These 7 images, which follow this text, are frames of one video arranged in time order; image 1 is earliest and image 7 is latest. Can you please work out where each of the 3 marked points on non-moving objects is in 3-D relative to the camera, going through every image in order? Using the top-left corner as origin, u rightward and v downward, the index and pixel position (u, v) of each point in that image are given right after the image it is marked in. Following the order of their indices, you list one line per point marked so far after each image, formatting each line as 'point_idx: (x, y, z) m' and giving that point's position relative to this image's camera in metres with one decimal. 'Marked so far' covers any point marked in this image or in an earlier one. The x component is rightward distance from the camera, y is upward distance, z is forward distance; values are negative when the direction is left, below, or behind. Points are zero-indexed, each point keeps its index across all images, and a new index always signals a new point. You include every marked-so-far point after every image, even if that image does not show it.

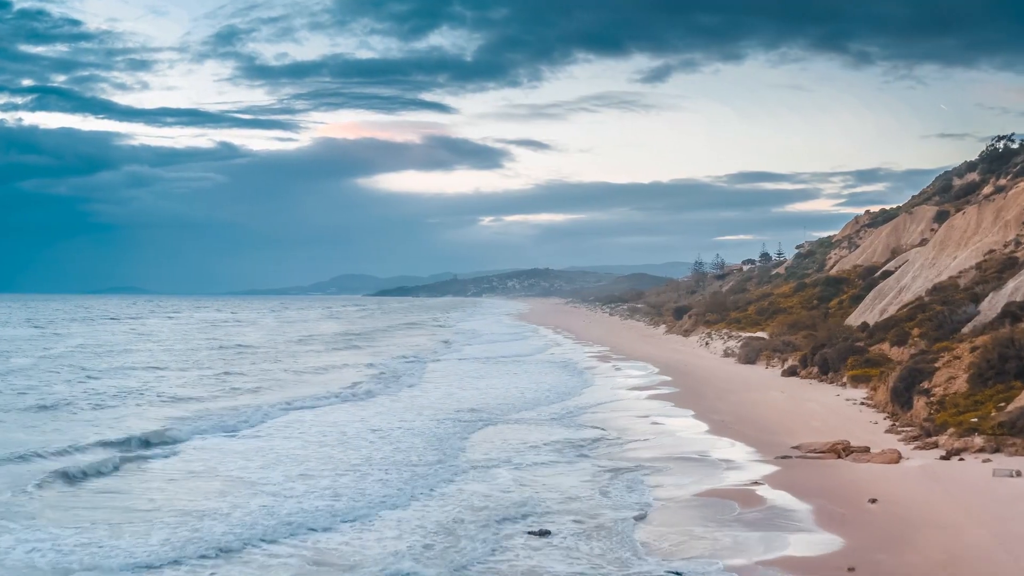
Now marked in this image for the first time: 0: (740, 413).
0: (+5.2, -2.8, +16.1) m
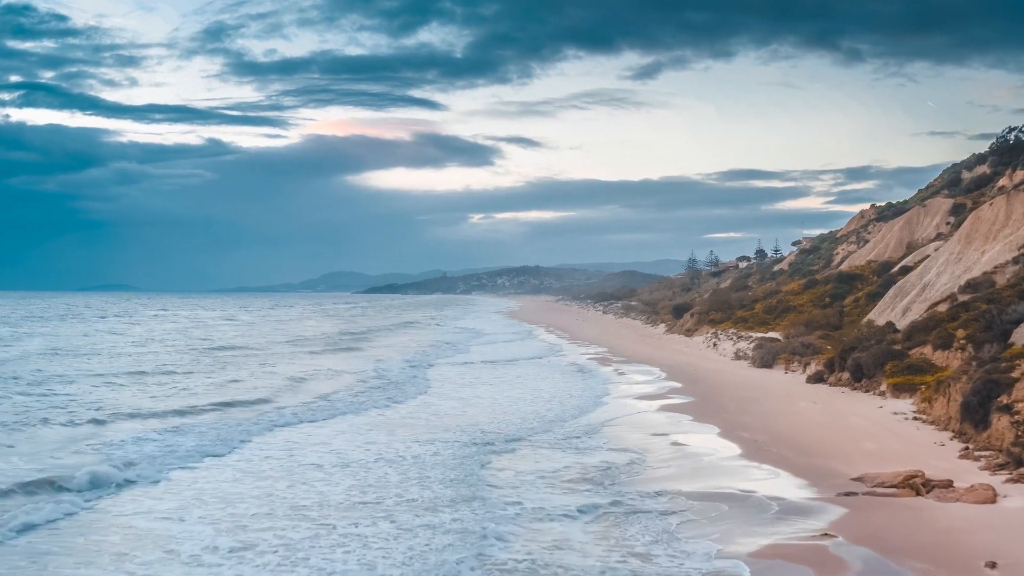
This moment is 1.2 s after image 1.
0: (+5.0, -2.7, +13.7) m
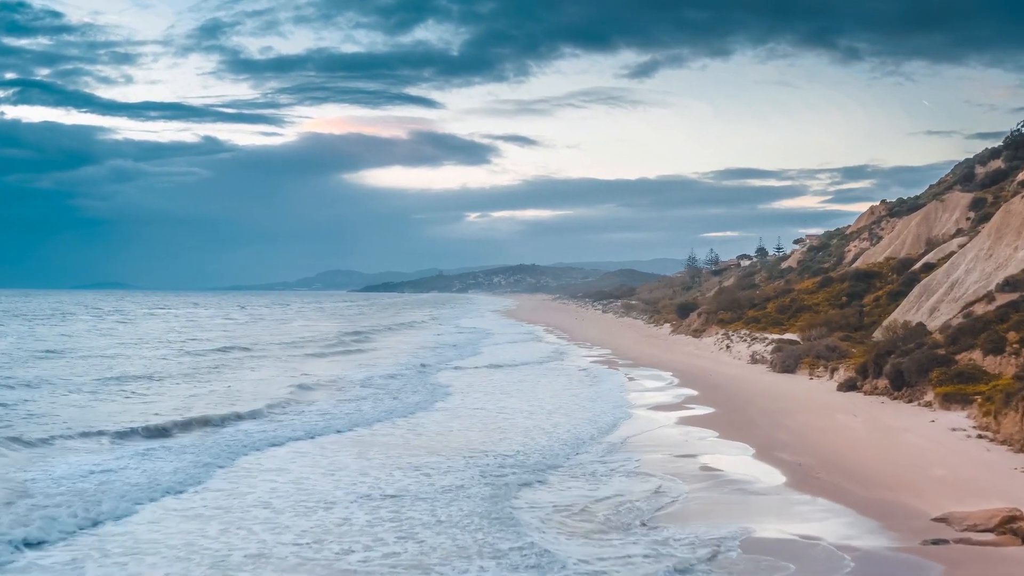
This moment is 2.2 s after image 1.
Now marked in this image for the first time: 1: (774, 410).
0: (+5.0, -2.7, +11.8) m
1: (+5.7, -2.7, +15.6) m
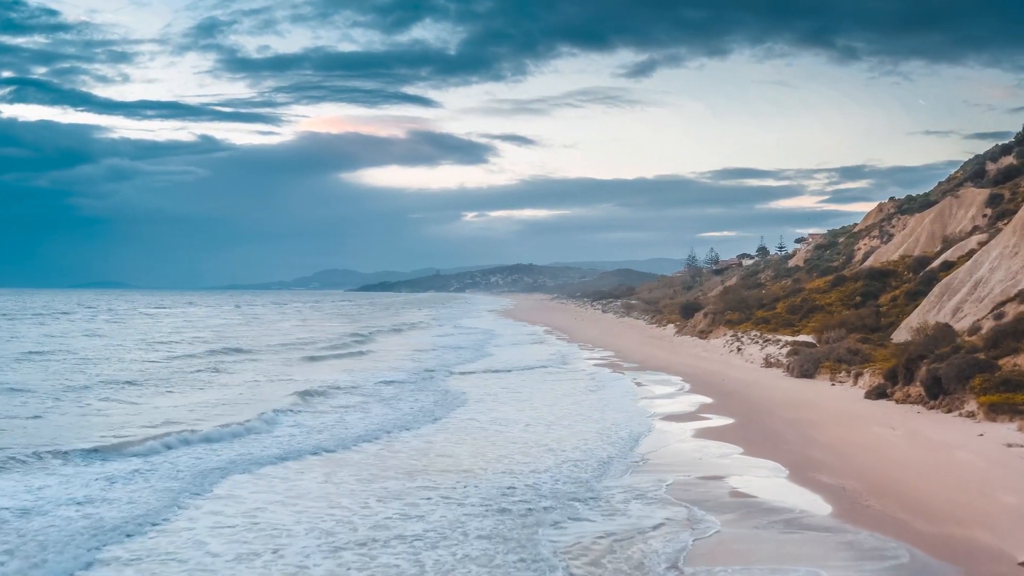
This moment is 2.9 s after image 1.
0: (+5.0, -2.6, +10.4) m
1: (+5.7, -2.6, +14.2) m
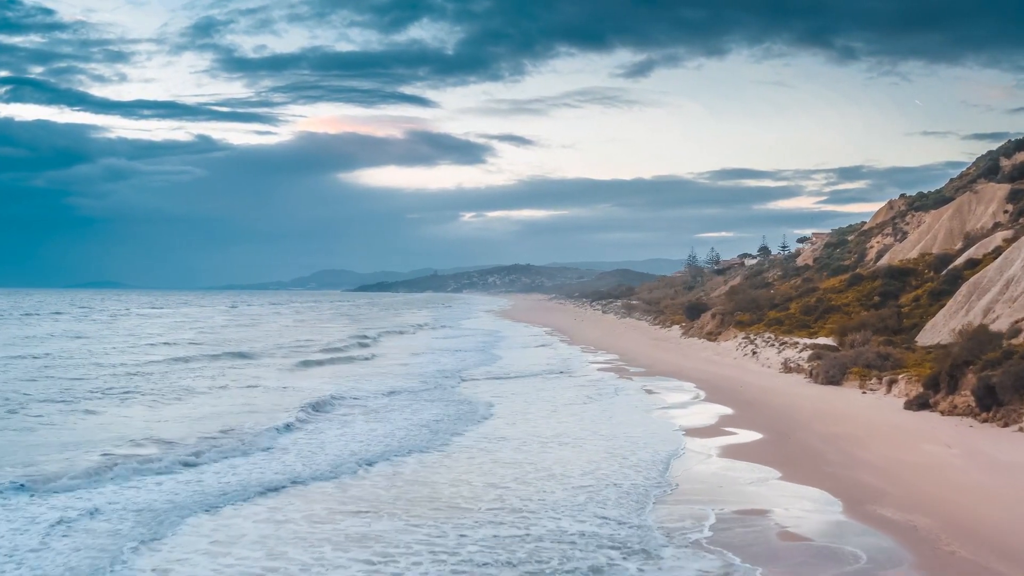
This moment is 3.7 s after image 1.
0: (+5.0, -2.6, +8.7) m
1: (+5.7, -2.6, +12.5) m
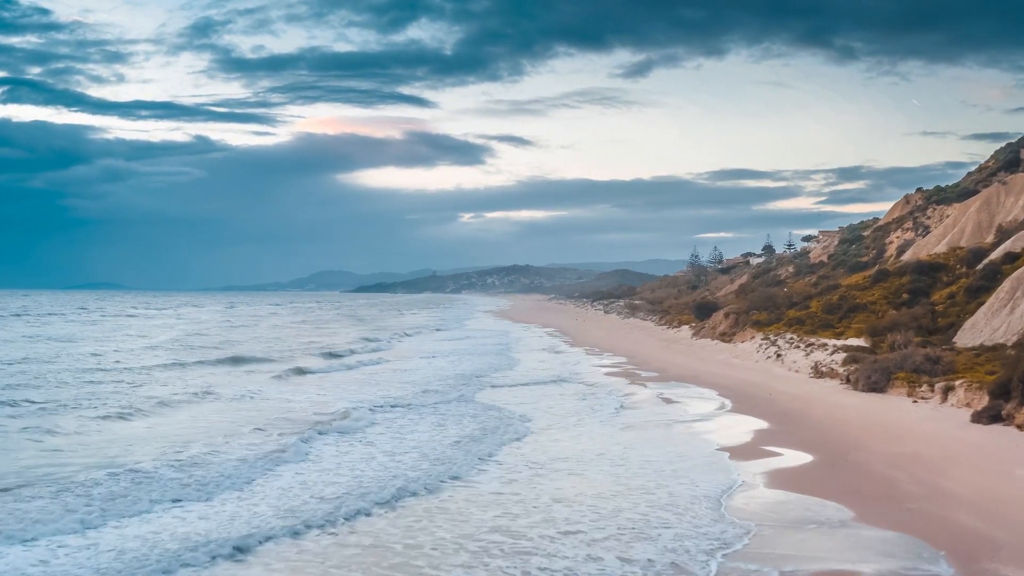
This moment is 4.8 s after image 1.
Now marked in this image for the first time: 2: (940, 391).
0: (+5.1, -2.5, +6.5) m
1: (+5.7, -2.5, +10.4) m
2: (+8.6, -2.1, +14.5) m
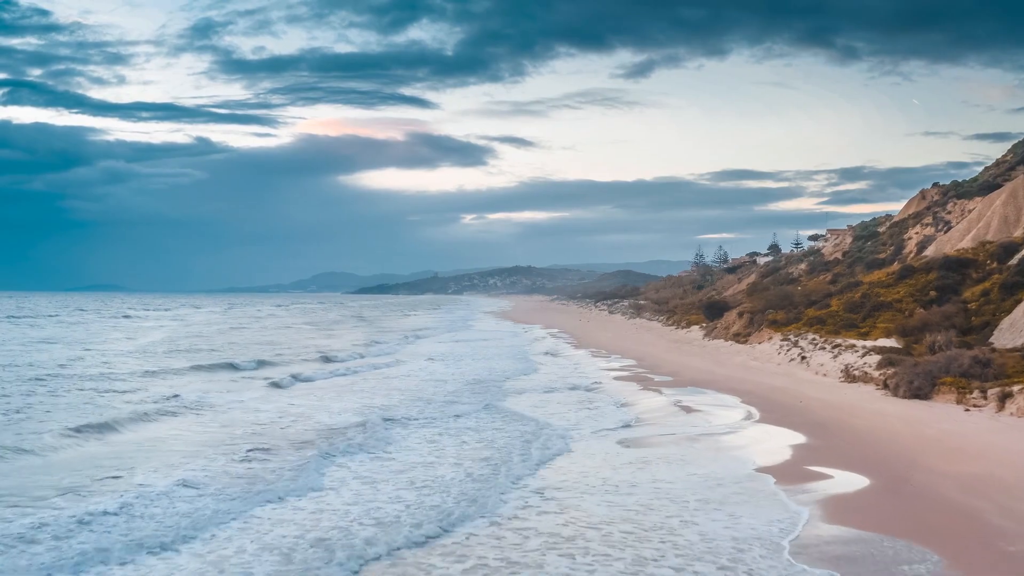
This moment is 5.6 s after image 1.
0: (+5.1, -2.4, +4.9) m
1: (+5.7, -2.4, +8.8) m
2: (+8.6, -2.0, +12.9) m
